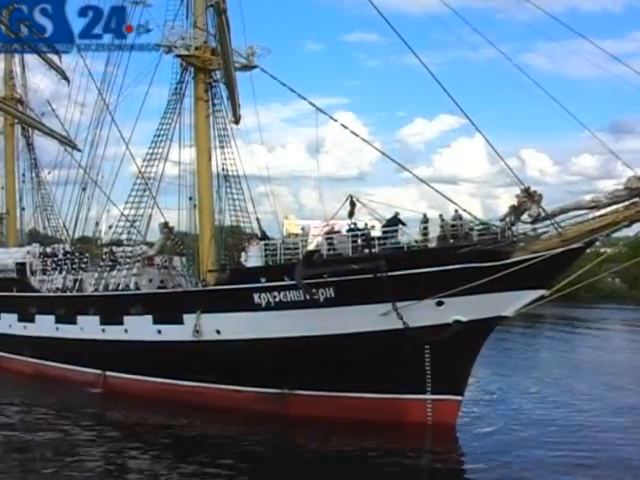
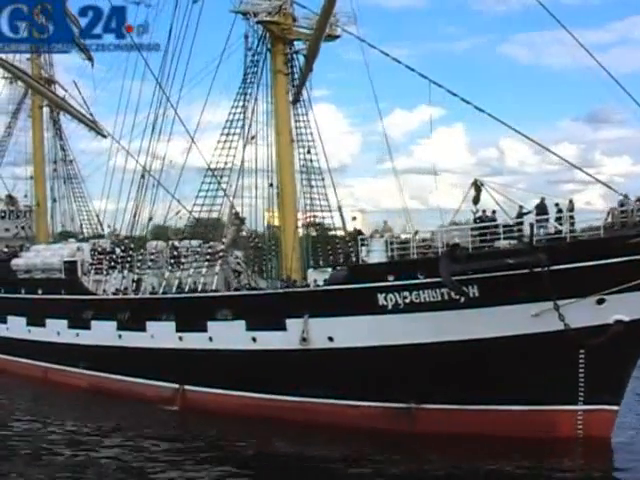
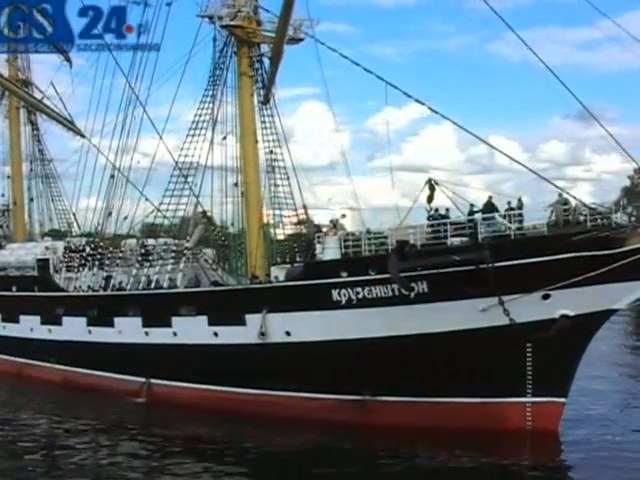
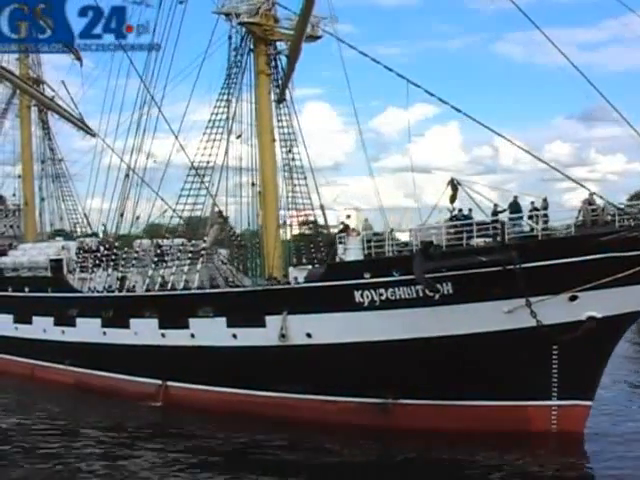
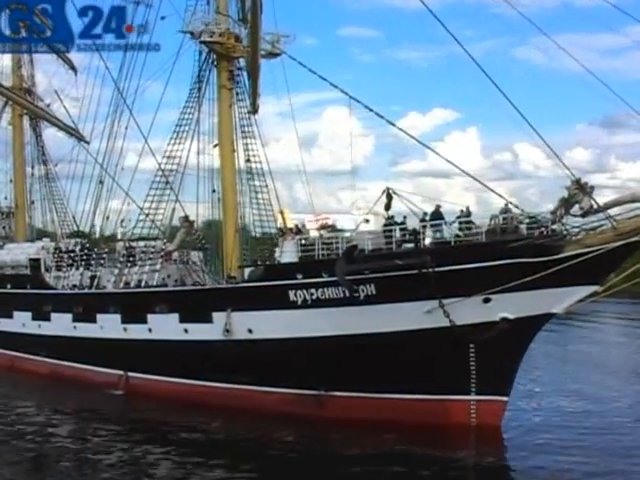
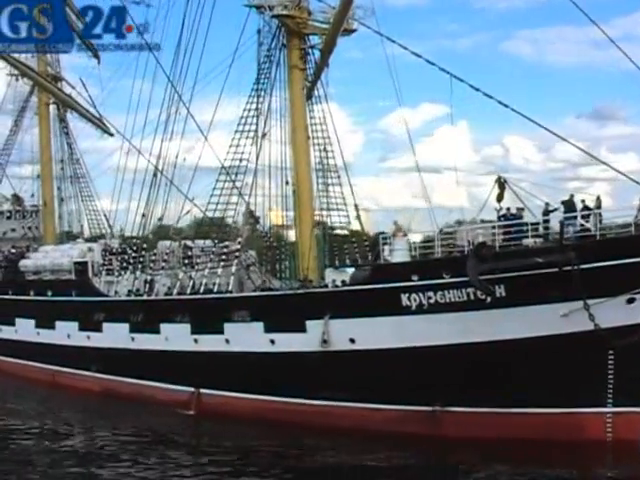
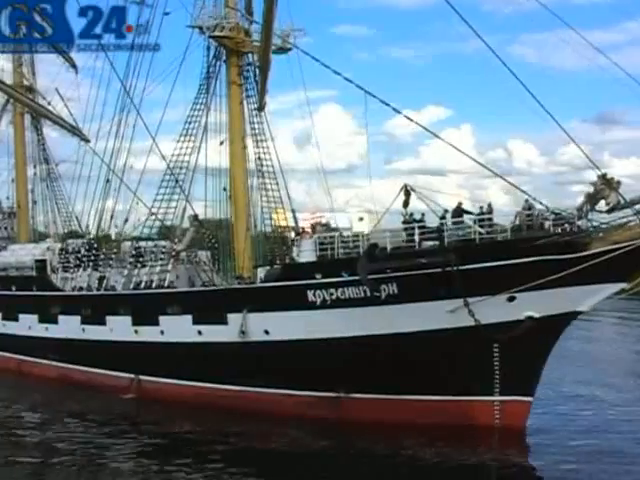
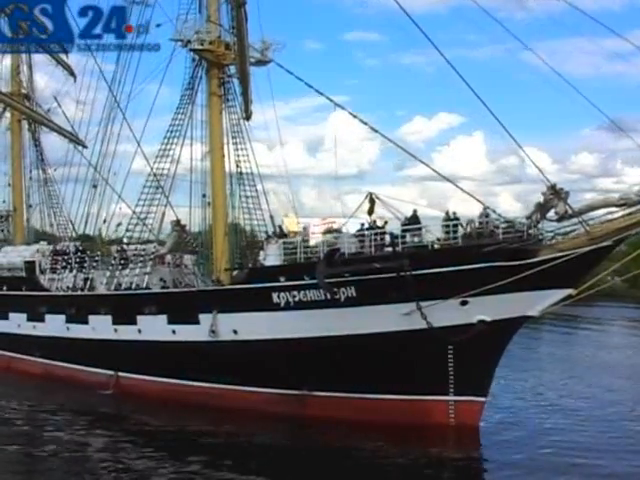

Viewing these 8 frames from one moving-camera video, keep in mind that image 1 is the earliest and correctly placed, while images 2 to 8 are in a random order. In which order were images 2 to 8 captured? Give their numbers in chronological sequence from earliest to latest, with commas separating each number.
8, 5, 7, 3, 4, 2, 6
